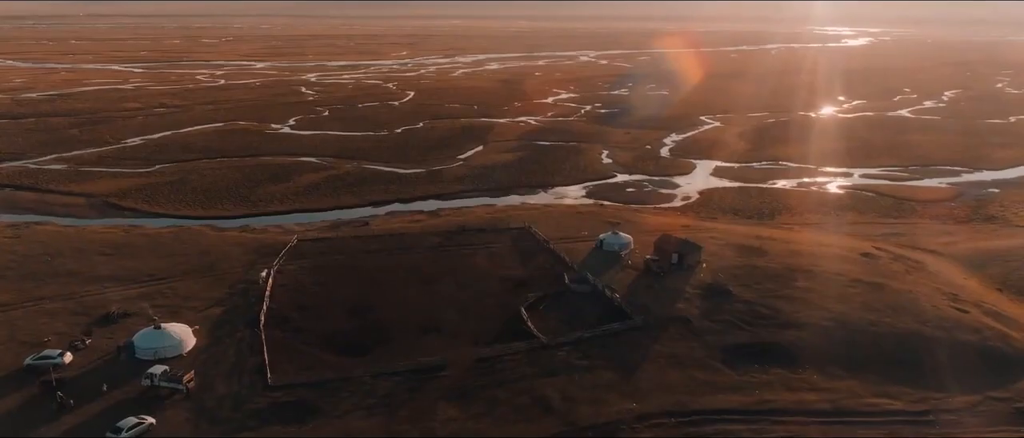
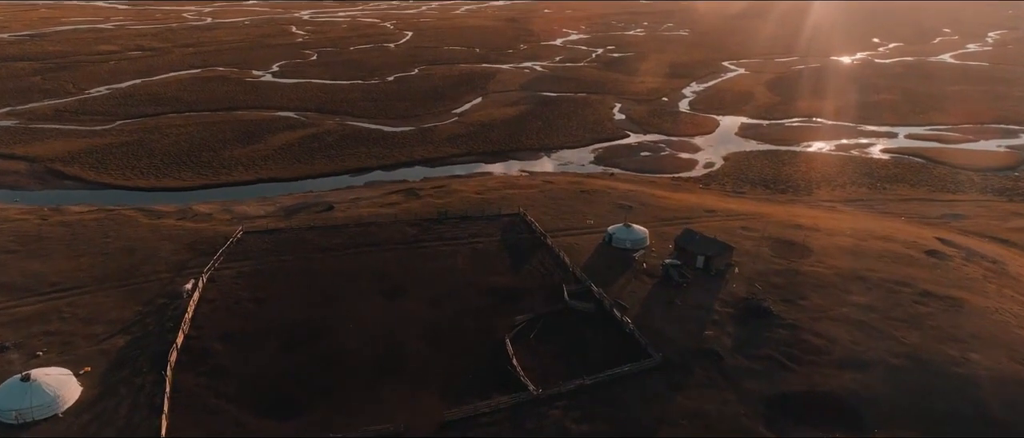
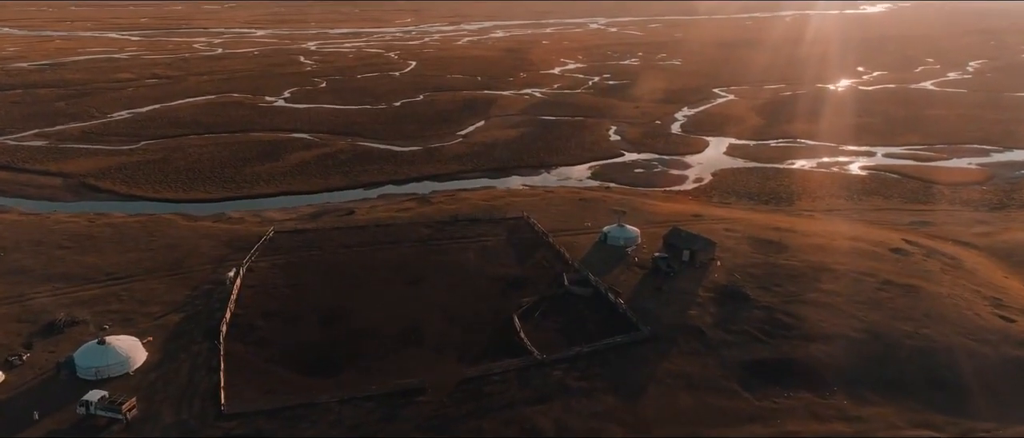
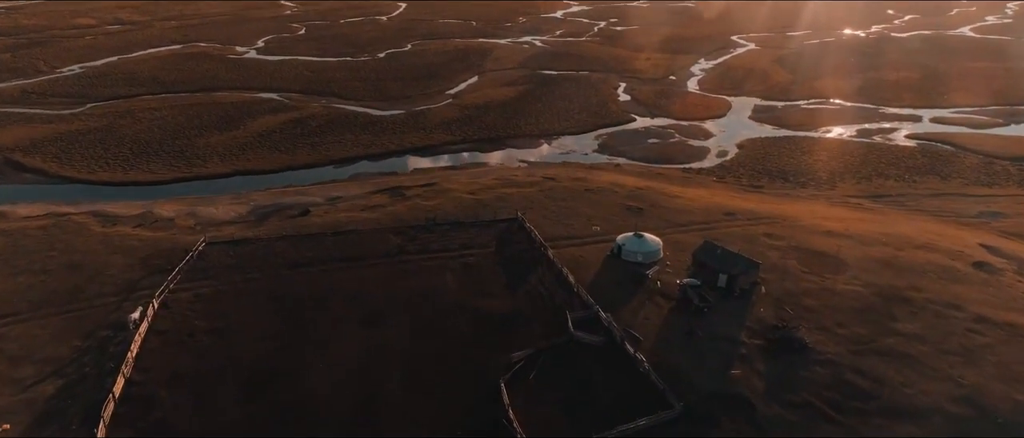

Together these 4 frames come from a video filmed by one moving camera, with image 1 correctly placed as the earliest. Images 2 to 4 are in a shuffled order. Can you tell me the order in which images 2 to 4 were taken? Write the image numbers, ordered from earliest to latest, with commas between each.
3, 2, 4
